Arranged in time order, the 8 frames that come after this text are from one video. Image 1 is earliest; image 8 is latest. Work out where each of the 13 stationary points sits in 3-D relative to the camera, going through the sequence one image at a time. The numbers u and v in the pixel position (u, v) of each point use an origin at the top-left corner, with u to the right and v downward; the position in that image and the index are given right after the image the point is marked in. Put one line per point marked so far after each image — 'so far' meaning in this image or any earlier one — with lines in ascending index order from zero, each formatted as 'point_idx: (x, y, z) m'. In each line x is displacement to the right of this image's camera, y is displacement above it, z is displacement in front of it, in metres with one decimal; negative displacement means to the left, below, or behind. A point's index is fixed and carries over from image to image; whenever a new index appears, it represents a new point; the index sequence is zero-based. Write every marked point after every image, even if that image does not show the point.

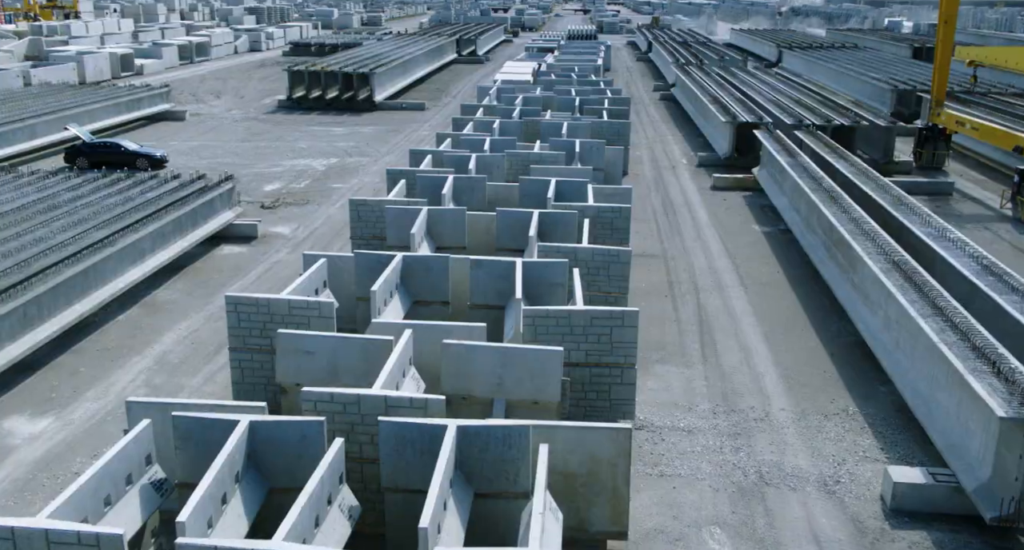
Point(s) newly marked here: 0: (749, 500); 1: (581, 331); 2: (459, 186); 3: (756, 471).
0: (+2.1, -2.0, +8.8) m
1: (+0.7, -0.5, +10.1) m
2: (-0.9, +1.4, +16.0) m
3: (+2.3, -1.8, +9.4) m
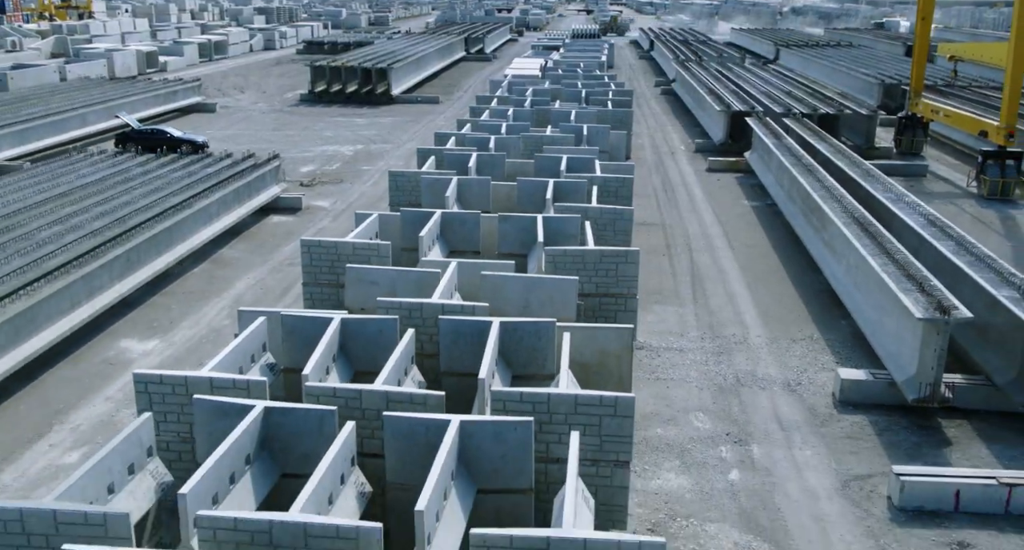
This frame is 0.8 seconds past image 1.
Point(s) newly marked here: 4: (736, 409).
0: (+2.4, -1.4, +11.1) m
1: (+1.0, +0.1, +12.3) m
2: (-0.6, +2.1, +18.3) m
3: (+2.6, -1.2, +11.7) m
4: (+2.4, -1.5, +10.8) m
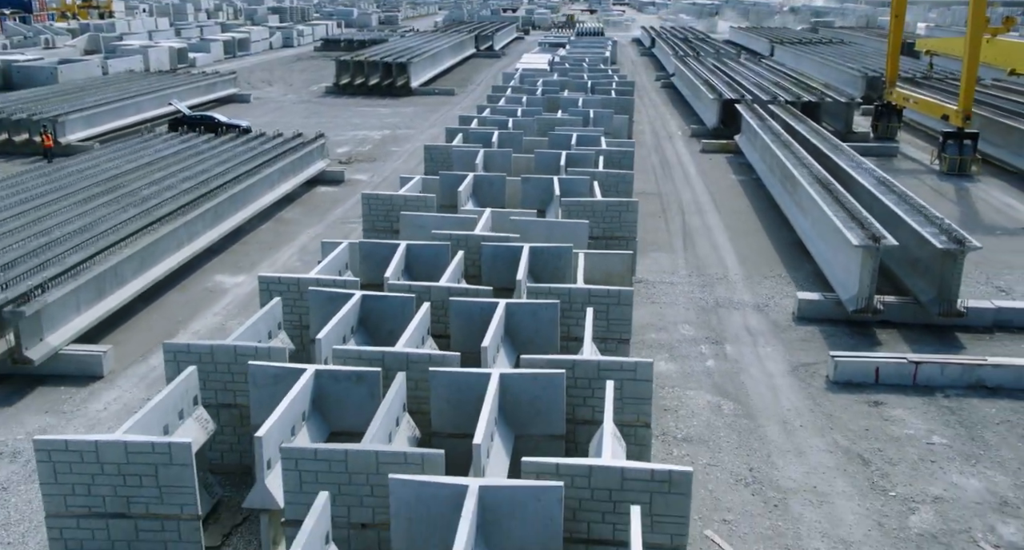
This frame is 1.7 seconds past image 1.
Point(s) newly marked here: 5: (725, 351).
0: (+2.7, -0.5, +14.0) m
1: (+1.3, +1.0, +15.2) m
2: (-0.2, +2.9, +21.1) m
3: (+2.9, -0.4, +14.5) m
4: (+2.8, -0.6, +13.6) m
5: (+2.7, -1.0, +12.6) m
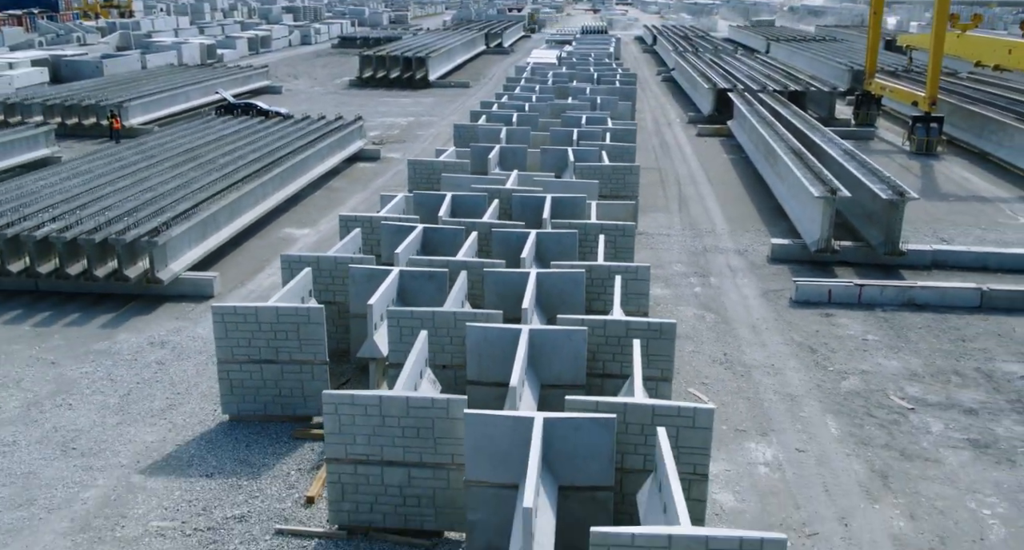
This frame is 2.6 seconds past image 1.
0: (+3.1, +0.3, +16.9) m
1: (+1.7, +1.8, +18.2) m
2: (+0.2, +3.7, +24.1) m
3: (+3.3, +0.5, +17.5) m
4: (+3.2, +0.2, +16.6) m
5: (+3.1, -0.1, +15.5) m
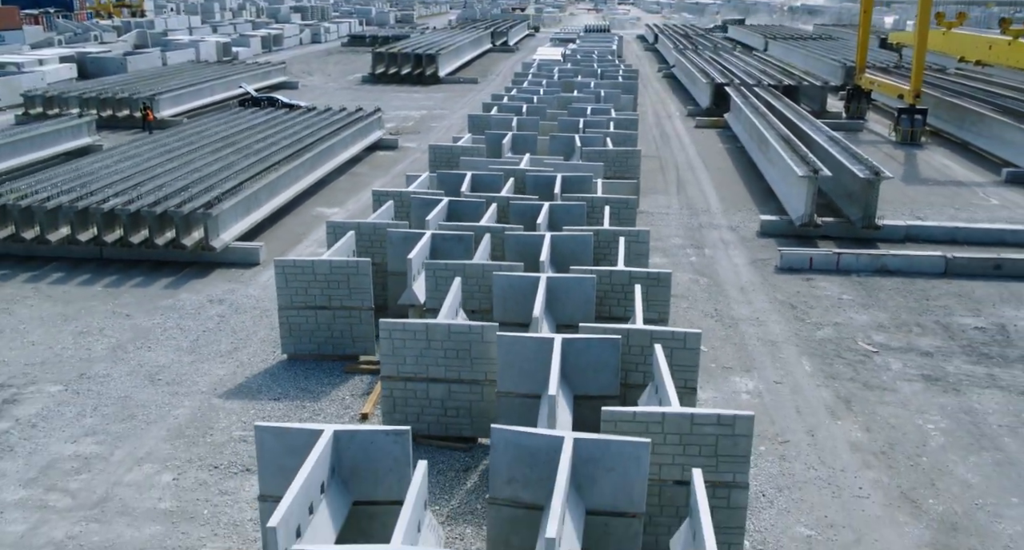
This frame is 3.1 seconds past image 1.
0: (+3.4, +0.8, +18.6) m
1: (+2.0, +2.3, +19.9) m
2: (+0.5, +4.2, +25.8) m
3: (+3.6, +1.0, +19.2) m
4: (+3.4, +0.7, +18.3) m
5: (+3.3, +0.4, +17.2) m
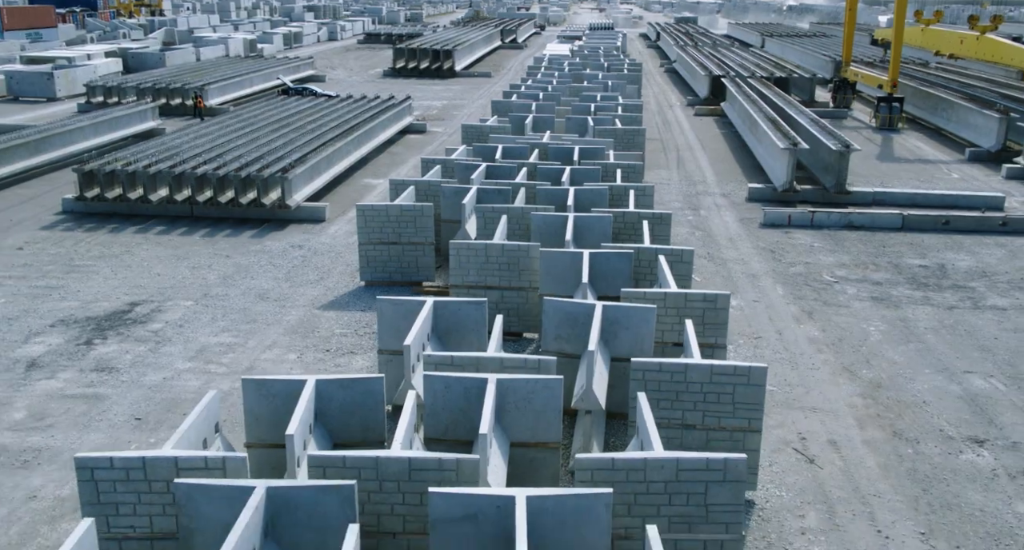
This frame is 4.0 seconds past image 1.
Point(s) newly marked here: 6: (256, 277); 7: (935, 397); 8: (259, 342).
0: (+3.9, +1.7, +21.7) m
1: (+2.5, +3.2, +22.9) m
2: (+1.0, +5.1, +28.9) m
3: (+4.1, +1.8, +22.2) m
4: (+3.9, +1.6, +21.3) m
5: (+3.8, +1.3, +20.3) m
6: (-4.0, 0.0, +15.6) m
7: (+4.7, -1.4, +11.1) m
8: (-3.2, -0.9, +12.8) m
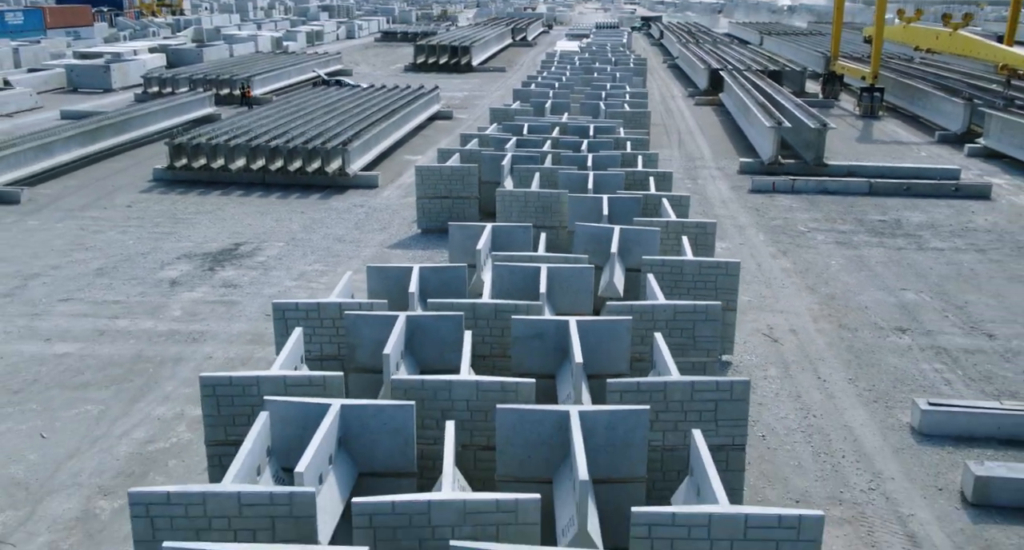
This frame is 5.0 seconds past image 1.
0: (+4.4, +2.6, +25.0) m
1: (+3.0, +4.1, +26.3) m
2: (+1.6, +6.0, +32.2) m
3: (+4.6, +2.8, +25.5) m
4: (+4.5, +2.5, +24.7) m
5: (+4.4, +2.2, +23.6) m
6: (-3.4, +0.9, +18.9) m
7: (+5.2, -0.4, +14.4) m
8: (-2.7, +0.1, +16.1) m
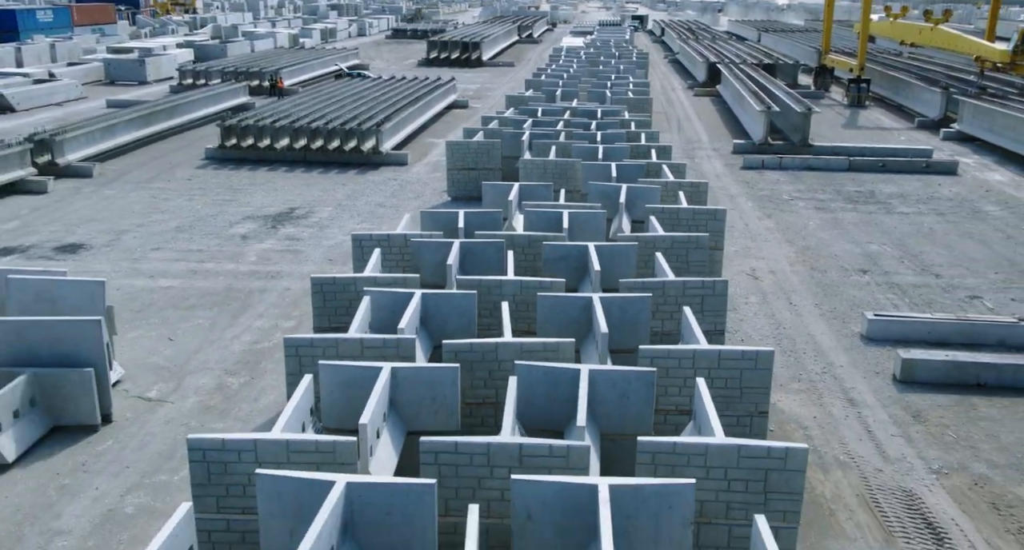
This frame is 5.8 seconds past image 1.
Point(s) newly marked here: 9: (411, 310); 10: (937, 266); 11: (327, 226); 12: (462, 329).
0: (+4.8, +3.4, +27.6) m
1: (+3.4, +4.9, +28.8) m
2: (+2.0, +6.8, +34.8) m
3: (+5.0, +3.6, +28.1) m
4: (+4.9, +3.3, +27.2) m
5: (+4.8, +3.0, +26.2) m
6: (-3.0, +1.7, +21.5) m
7: (+5.6, +0.4, +17.0) m
8: (-2.3, +0.9, +18.7) m
9: (-1.1, -0.4, +10.5) m
10: (+6.9, +0.1, +16.2) m
11: (-3.5, +0.9, +18.7) m
12: (-0.6, -0.7, +11.0) m
